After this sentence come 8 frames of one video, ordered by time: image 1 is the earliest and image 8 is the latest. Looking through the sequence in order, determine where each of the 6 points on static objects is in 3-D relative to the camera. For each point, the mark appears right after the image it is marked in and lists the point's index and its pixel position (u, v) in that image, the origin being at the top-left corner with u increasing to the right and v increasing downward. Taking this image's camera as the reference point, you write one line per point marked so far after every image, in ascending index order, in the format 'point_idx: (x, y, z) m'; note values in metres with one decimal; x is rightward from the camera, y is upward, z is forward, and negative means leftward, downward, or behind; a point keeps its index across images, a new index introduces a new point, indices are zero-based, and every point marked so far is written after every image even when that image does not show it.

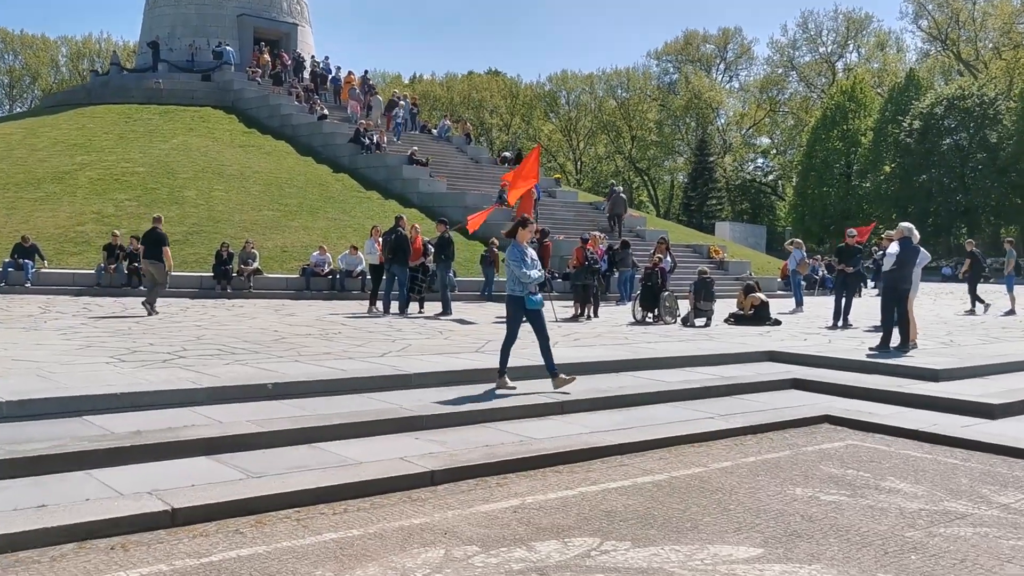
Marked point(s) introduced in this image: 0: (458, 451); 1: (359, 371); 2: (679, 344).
0: (-0.4, -1.2, +6.8) m
1: (-1.5, -0.8, +8.9) m
2: (+2.4, -0.8, +12.8) m
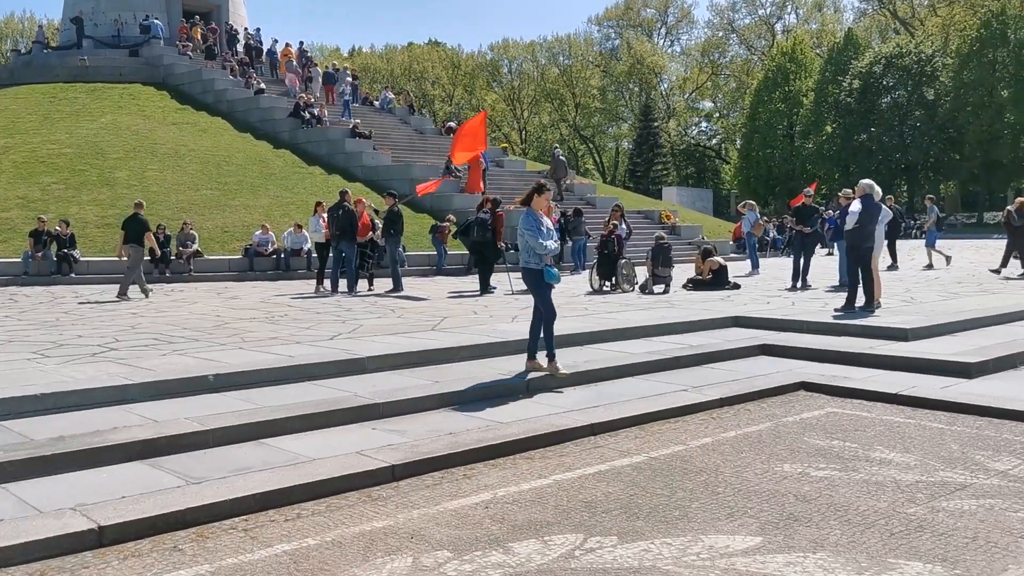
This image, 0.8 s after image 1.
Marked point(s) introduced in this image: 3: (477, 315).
0: (-0.6, -1.1, +6.3) m
1: (-1.9, -0.6, +8.3) m
2: (+1.8, -0.3, +12.4) m
3: (-0.5, -0.4, +12.0) m
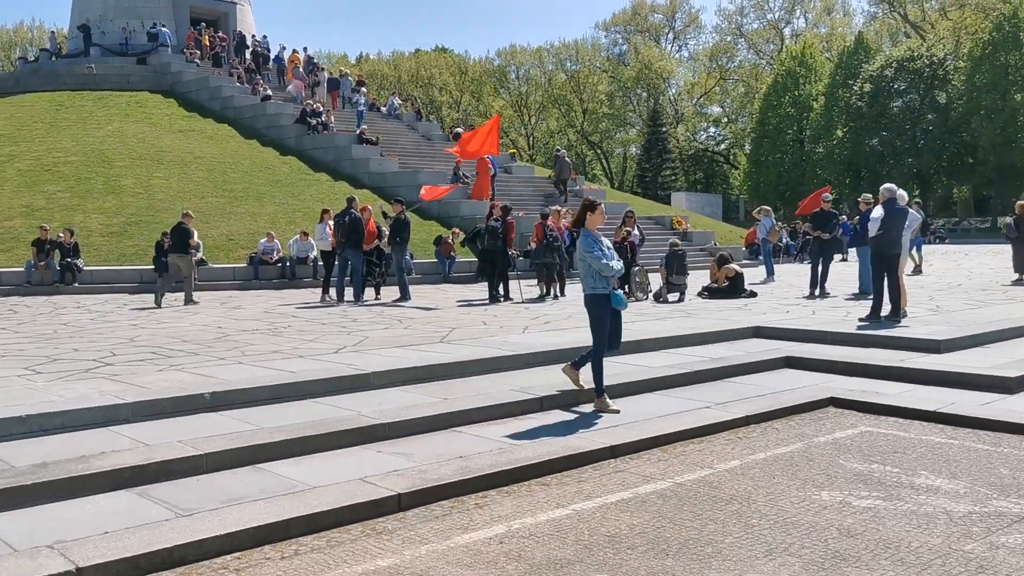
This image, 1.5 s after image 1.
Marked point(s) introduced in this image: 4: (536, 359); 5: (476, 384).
0: (-0.5, -1.2, +5.8) m
1: (-1.8, -0.8, +7.9) m
2: (+2.0, -0.5, +12.0) m
3: (-0.3, -0.5, +11.6) m
4: (+0.2, -0.7, +9.1) m
5: (-0.3, -0.9, +8.1) m
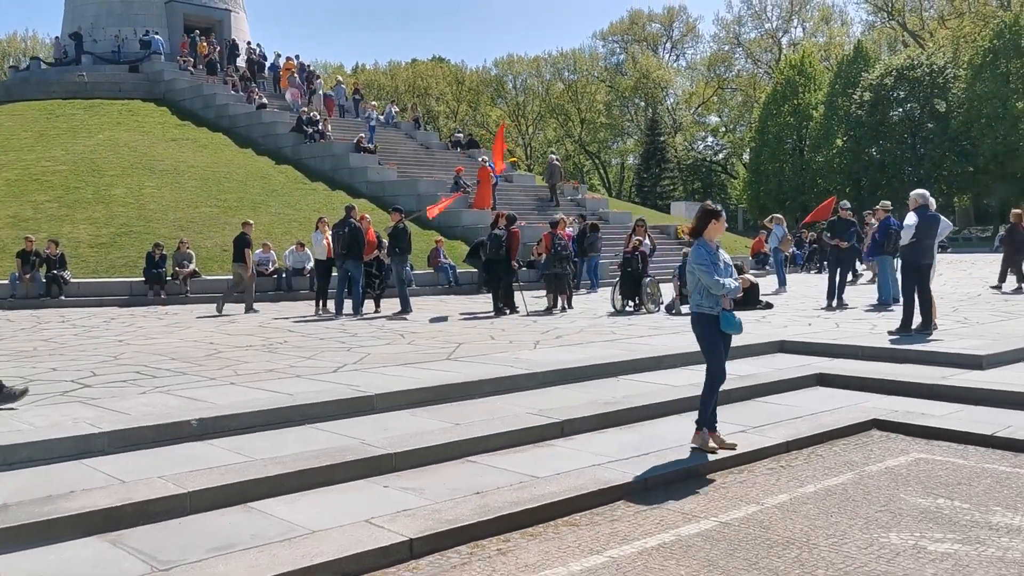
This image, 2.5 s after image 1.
0: (-0.4, -1.3, +5.2) m
1: (-1.7, -0.9, +7.2) m
2: (+2.1, -0.6, +11.3) m
3: (-0.2, -0.7, +11.0) m
4: (+0.4, -0.8, +8.4) m
5: (-0.2, -1.0, +7.5) m
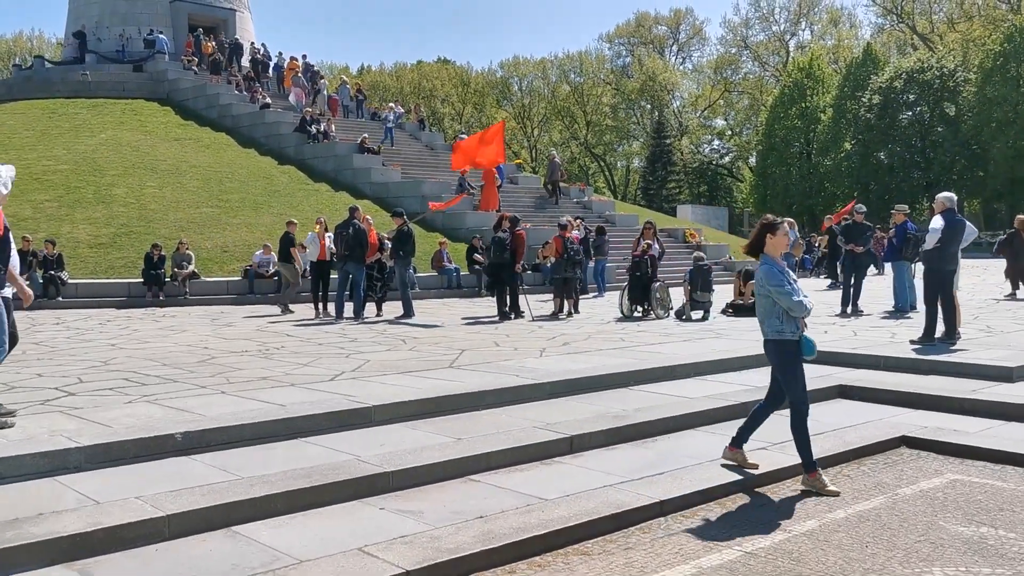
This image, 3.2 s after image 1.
0: (-0.4, -1.3, +4.8) m
1: (-1.6, -0.9, +6.8) m
2: (+2.1, -0.7, +10.9) m
3: (-0.1, -0.7, +10.6) m
4: (+0.4, -0.9, +8.0) m
5: (-0.2, -1.0, +7.1) m
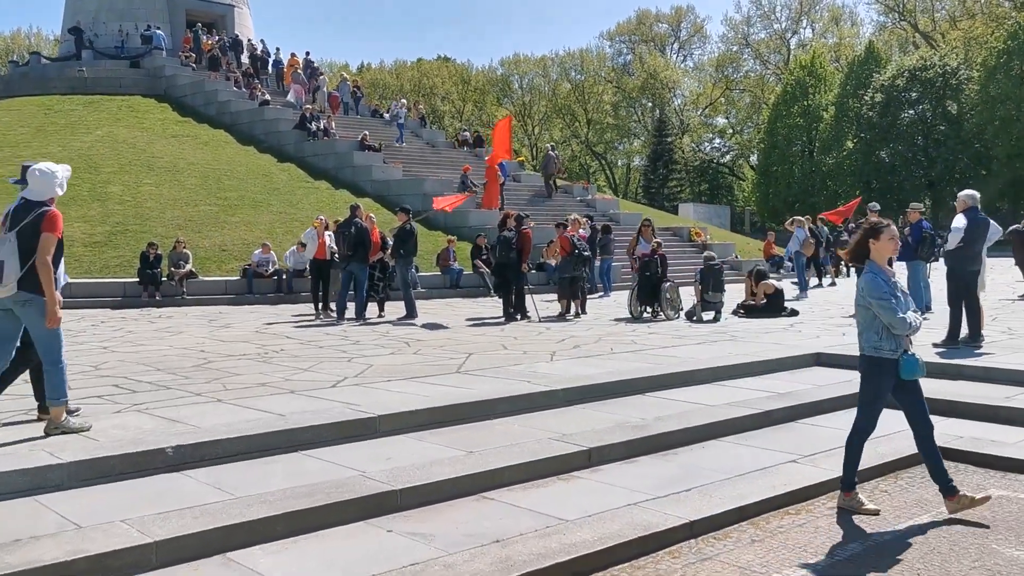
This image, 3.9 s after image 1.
0: (-0.3, -1.3, +4.4) m
1: (-1.5, -0.9, +6.4) m
2: (+2.2, -0.7, +10.5) m
3: (0.0, -0.7, +10.2) m
4: (+0.5, -0.9, +7.6) m
5: (-0.1, -1.1, +6.7) m
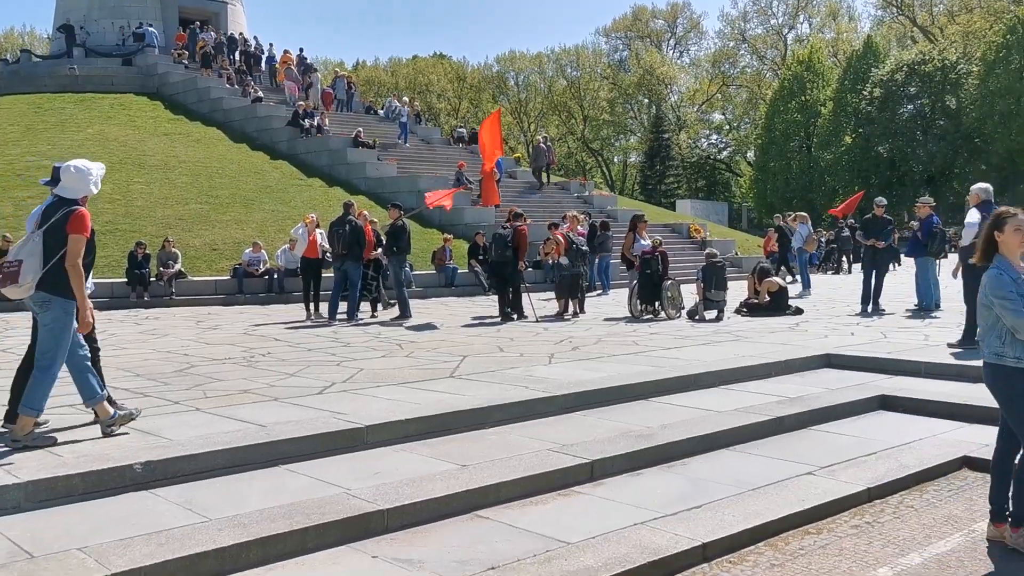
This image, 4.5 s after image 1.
0: (-0.3, -1.3, +4.0) m
1: (-1.5, -0.9, +6.0) m
2: (+2.2, -0.7, +10.1) m
3: (-0.1, -0.7, +9.7) m
4: (+0.5, -0.9, +7.2) m
5: (-0.1, -1.1, +6.3) m
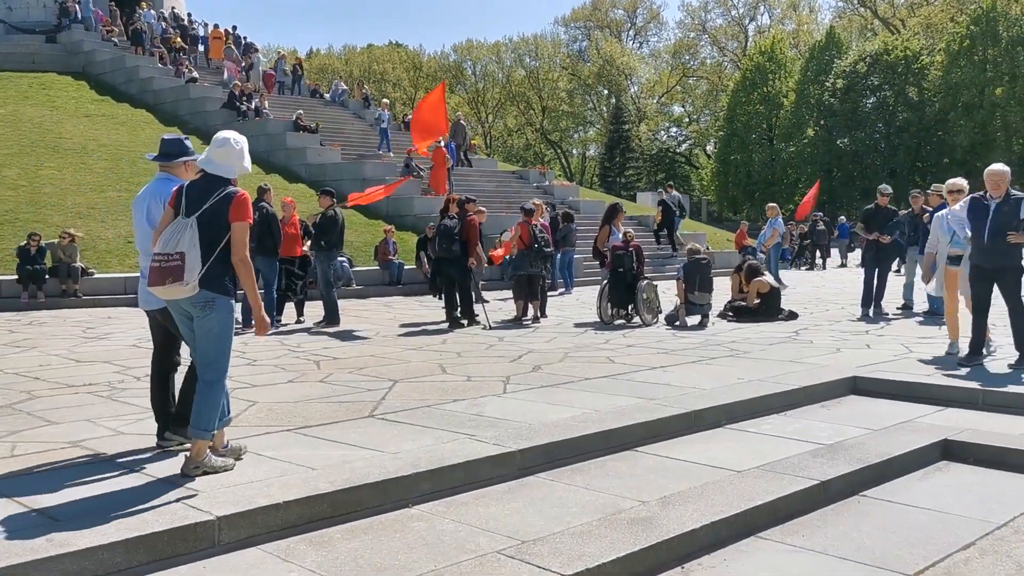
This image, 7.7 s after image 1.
0: (-0.5, -1.4, +1.9) m
1: (-1.8, -1.0, +3.9) m
2: (+1.7, -0.7, +8.1) m
3: (-0.5, -0.8, +7.7) m
4: (+0.1, -1.0, +5.1) m
5: (-0.4, -1.1, +4.2) m
